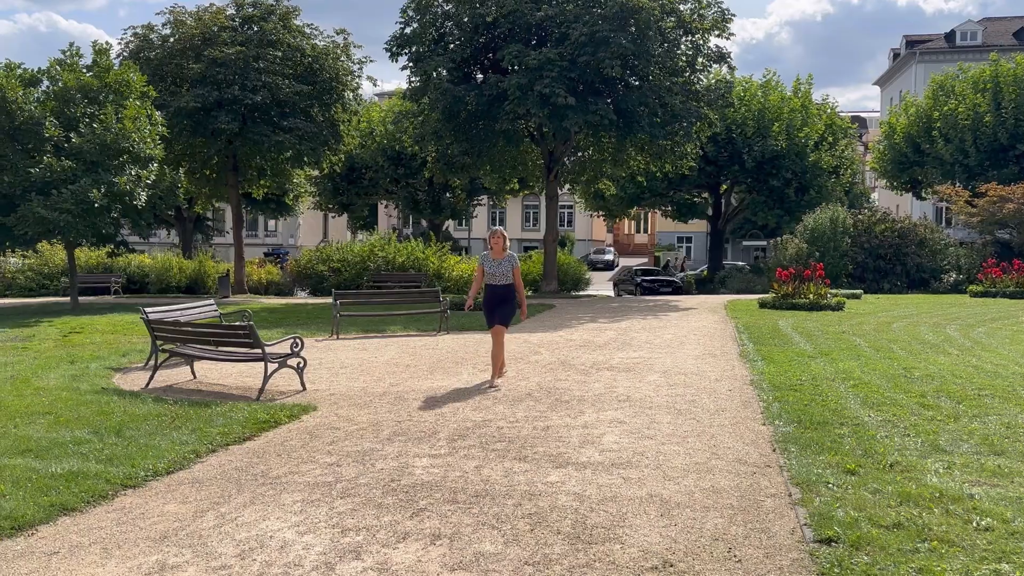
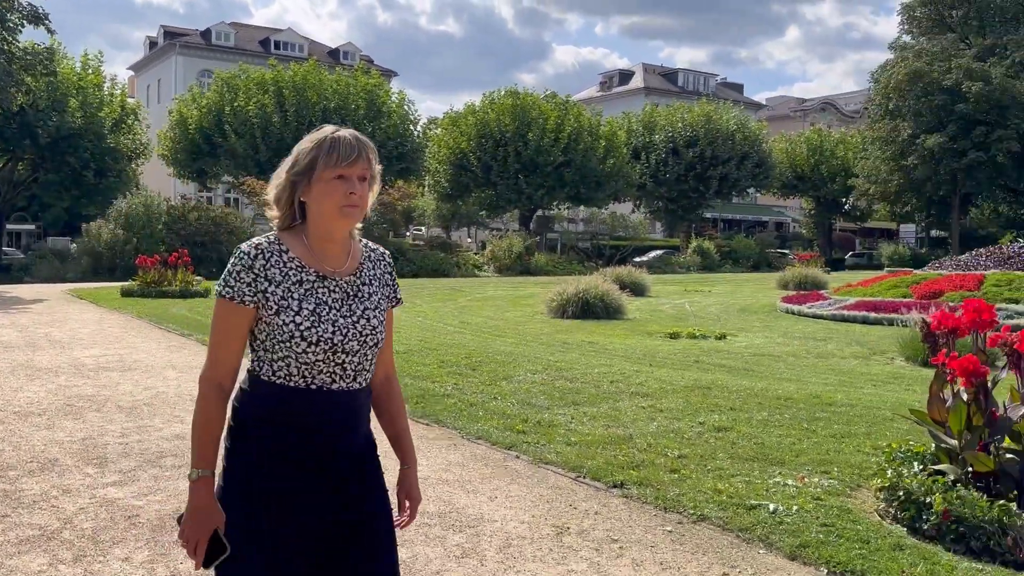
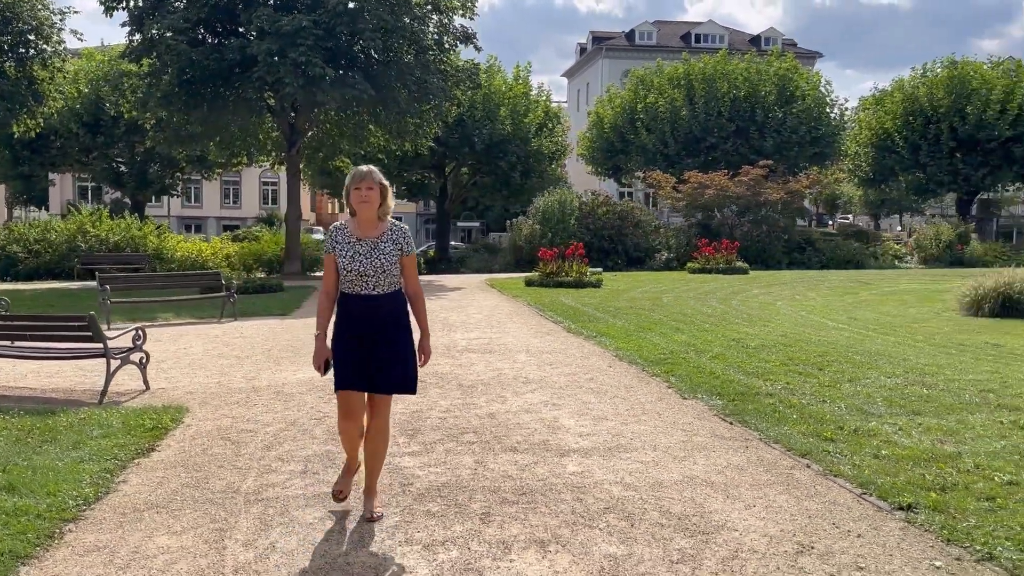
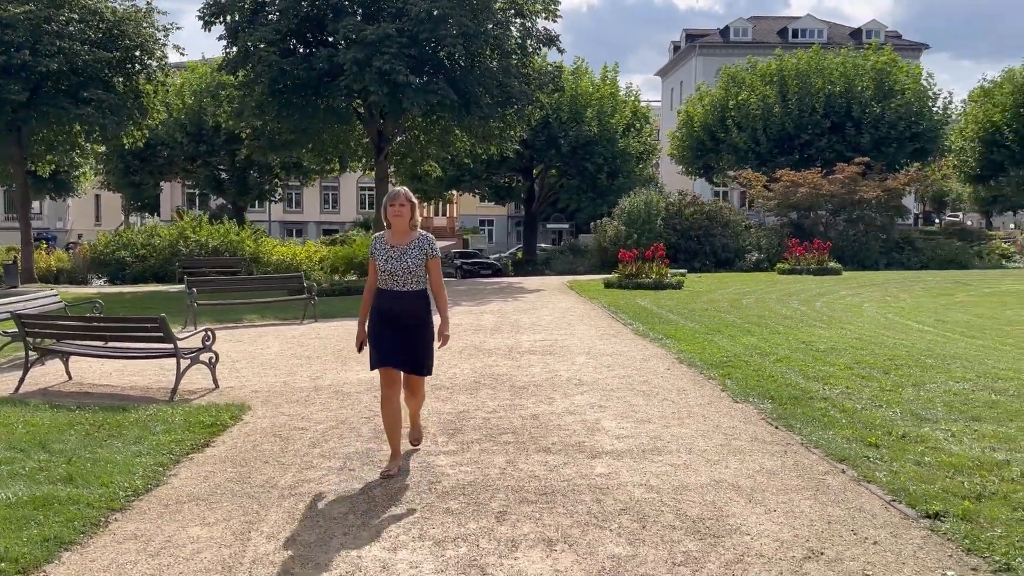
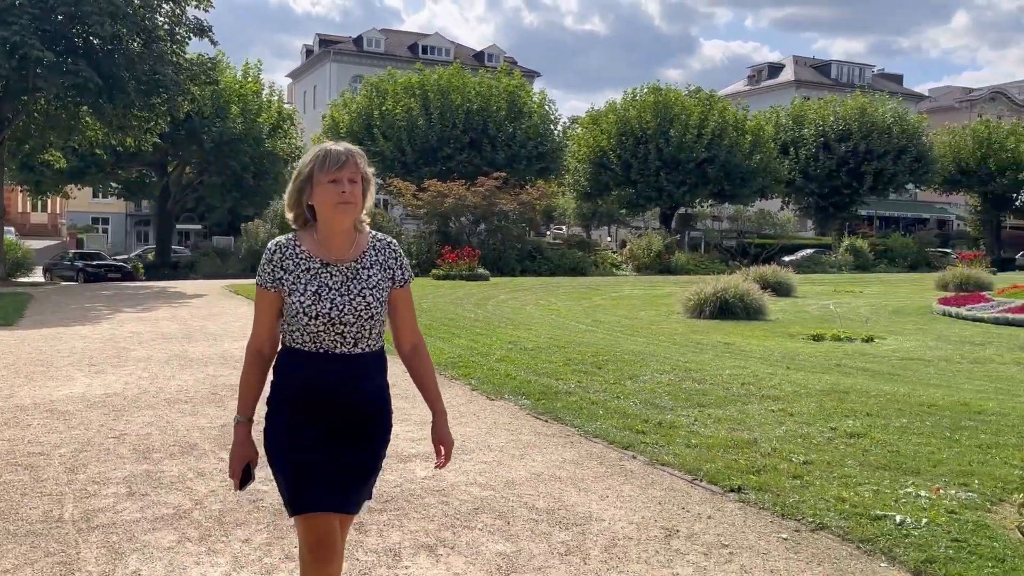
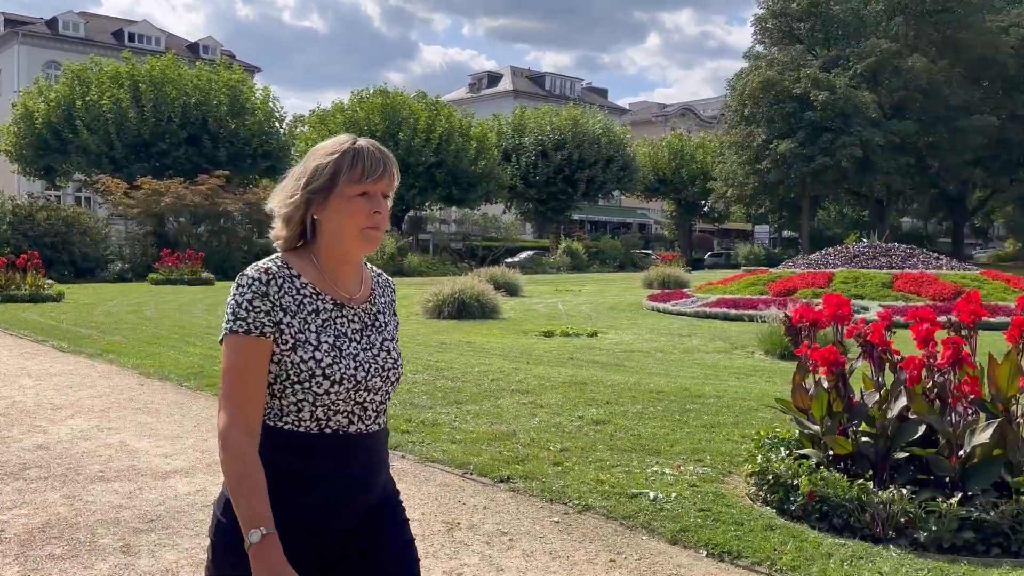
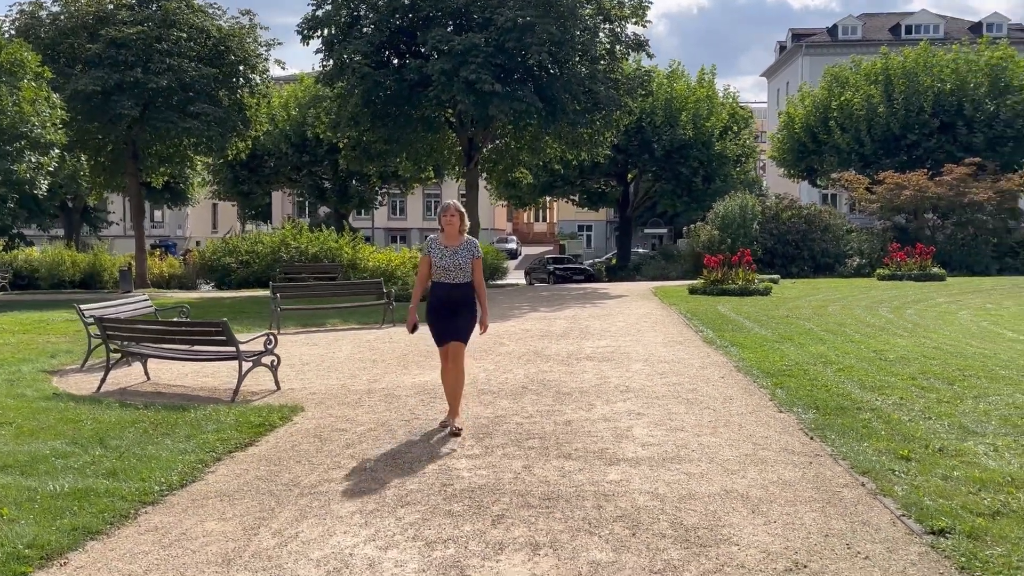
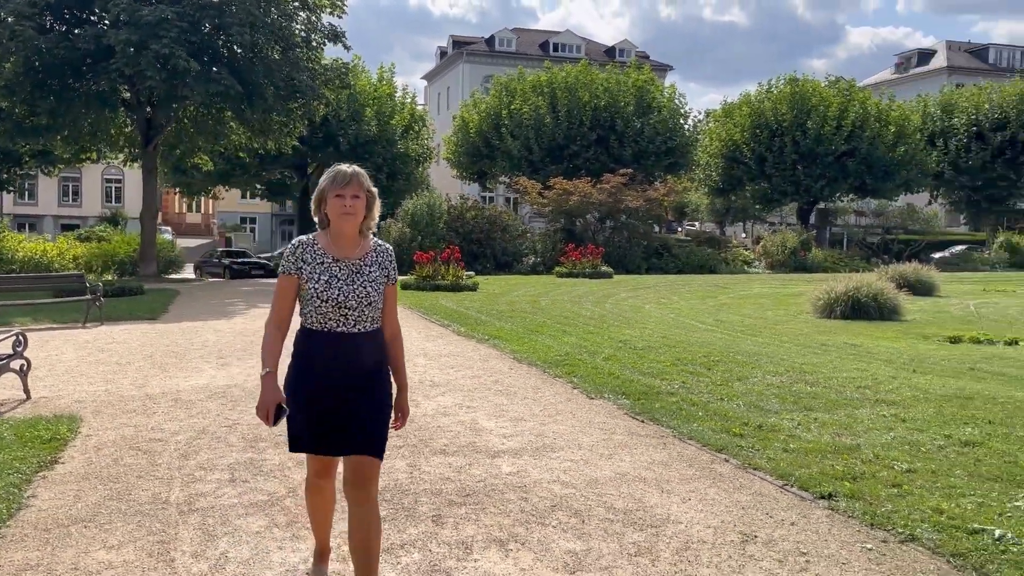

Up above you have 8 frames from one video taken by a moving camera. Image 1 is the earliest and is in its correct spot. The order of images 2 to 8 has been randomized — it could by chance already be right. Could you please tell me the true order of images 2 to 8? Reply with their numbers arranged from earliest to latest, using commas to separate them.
7, 4, 3, 8, 5, 2, 6
